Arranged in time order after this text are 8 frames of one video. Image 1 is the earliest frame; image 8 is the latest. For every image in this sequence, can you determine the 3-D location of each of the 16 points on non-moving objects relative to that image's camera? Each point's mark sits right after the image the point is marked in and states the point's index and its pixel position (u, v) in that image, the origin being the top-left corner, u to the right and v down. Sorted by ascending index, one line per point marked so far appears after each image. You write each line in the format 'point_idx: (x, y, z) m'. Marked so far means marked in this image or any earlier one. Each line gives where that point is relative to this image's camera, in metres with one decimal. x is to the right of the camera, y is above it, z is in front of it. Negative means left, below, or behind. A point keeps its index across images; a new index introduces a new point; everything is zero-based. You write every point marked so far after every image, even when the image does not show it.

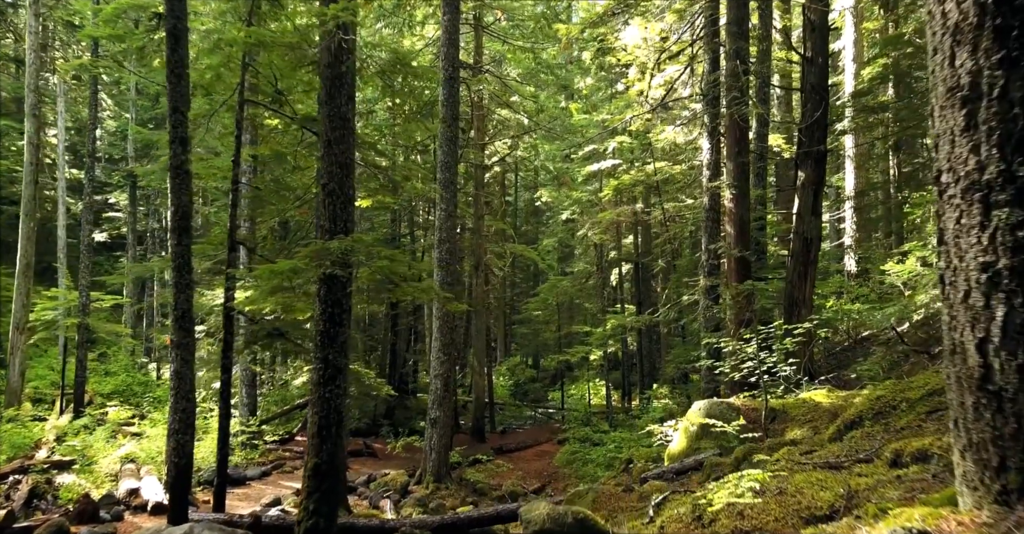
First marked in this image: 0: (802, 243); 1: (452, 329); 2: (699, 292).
0: (+4.7, +0.4, +14.4) m
1: (-1.3, -1.3, +18.9) m
2: (+3.4, -0.5, +16.1) m
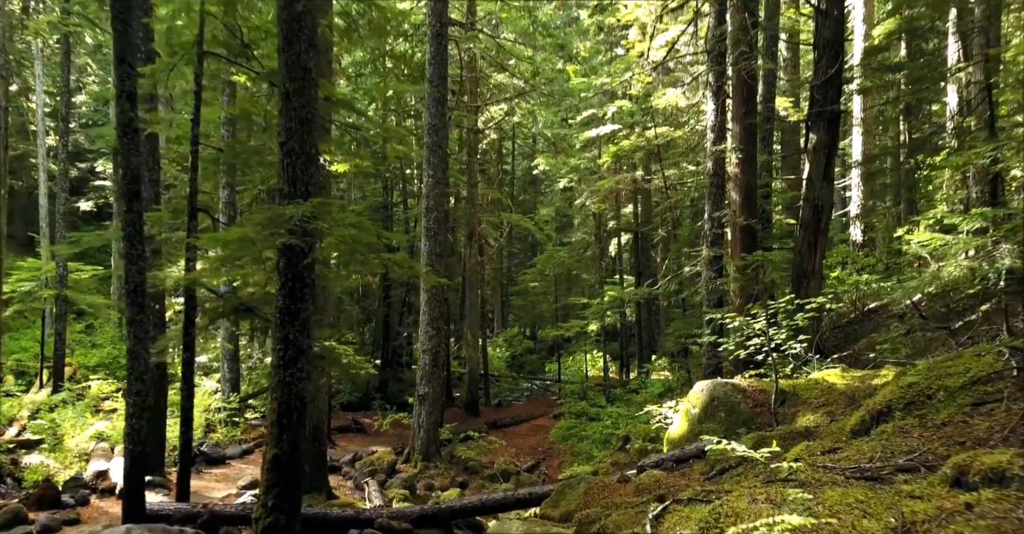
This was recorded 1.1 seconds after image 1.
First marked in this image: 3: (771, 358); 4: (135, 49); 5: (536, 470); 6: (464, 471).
0: (+4.5, +0.9, +13.4) m
1: (-1.5, -0.7, +18.0) m
2: (+3.2, +0.1, +15.2) m
3: (+3.1, -1.1, +11.0) m
4: (-4.1, +2.4, +9.6) m
5: (+0.5, -4.3, +19.0) m
6: (-1.0, -4.1, +18.0) m
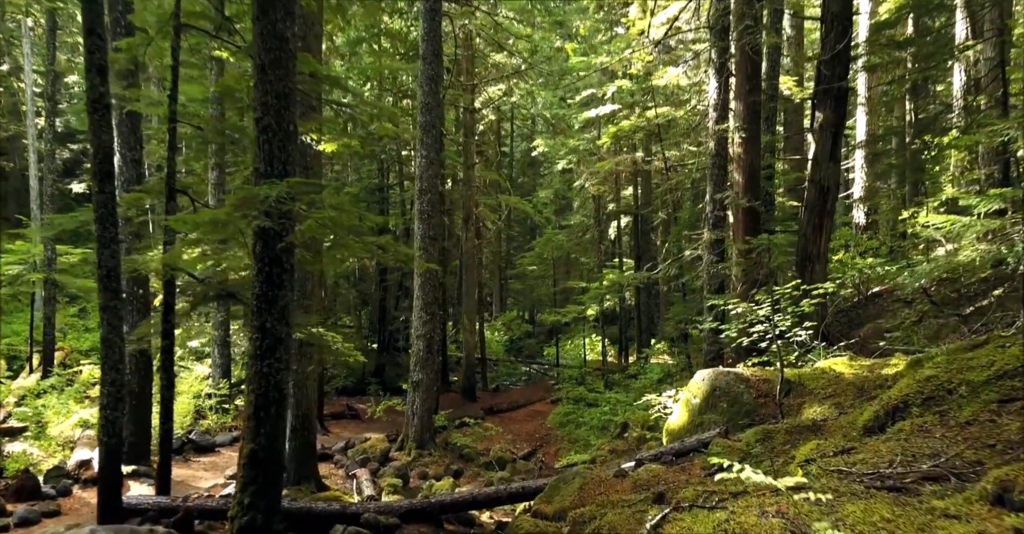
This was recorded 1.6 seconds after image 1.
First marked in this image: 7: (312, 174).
0: (+4.5, +1.1, +12.9) m
1: (-1.5, -0.4, +17.6) m
2: (+3.2, +0.3, +14.7) m
3: (+3.1, -0.9, +10.5) m
4: (-4.2, +2.5, +9.1) m
5: (+0.4, -4.0, +18.6) m
6: (-1.1, -3.8, +17.7) m
7: (-2.9, +1.3, +13.0) m
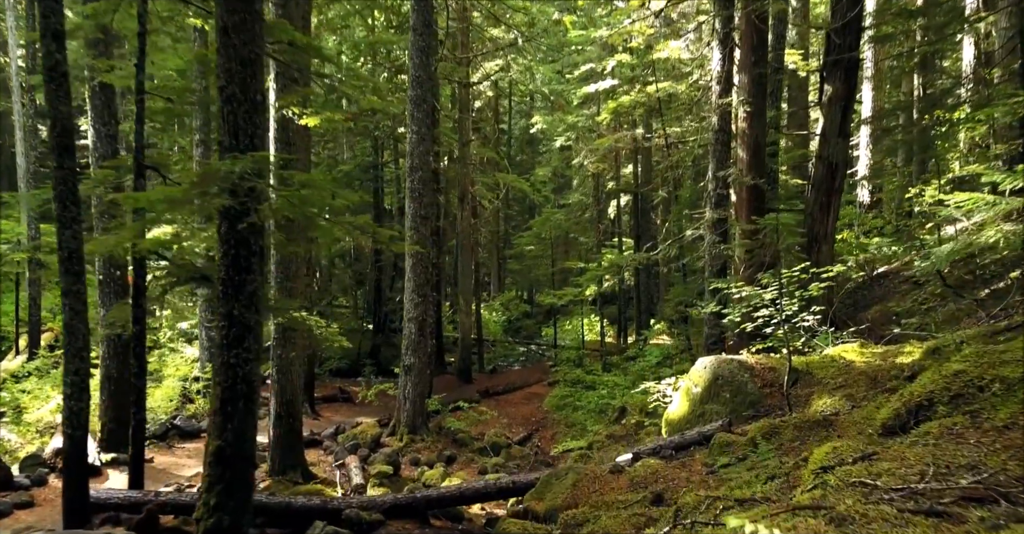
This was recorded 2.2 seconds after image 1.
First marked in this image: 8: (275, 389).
0: (+4.4, +1.4, +12.3) m
1: (-1.6, 0.0, +17.0) m
2: (+3.1, +0.6, +14.1) m
3: (+3.0, -0.7, +10.0) m
4: (-4.3, +2.7, +8.5) m
5: (+0.3, -3.6, +18.1) m
6: (-1.2, -3.4, +17.2) m
7: (-3.0, +1.6, +12.4) m
8: (-3.4, -1.8, +12.8) m
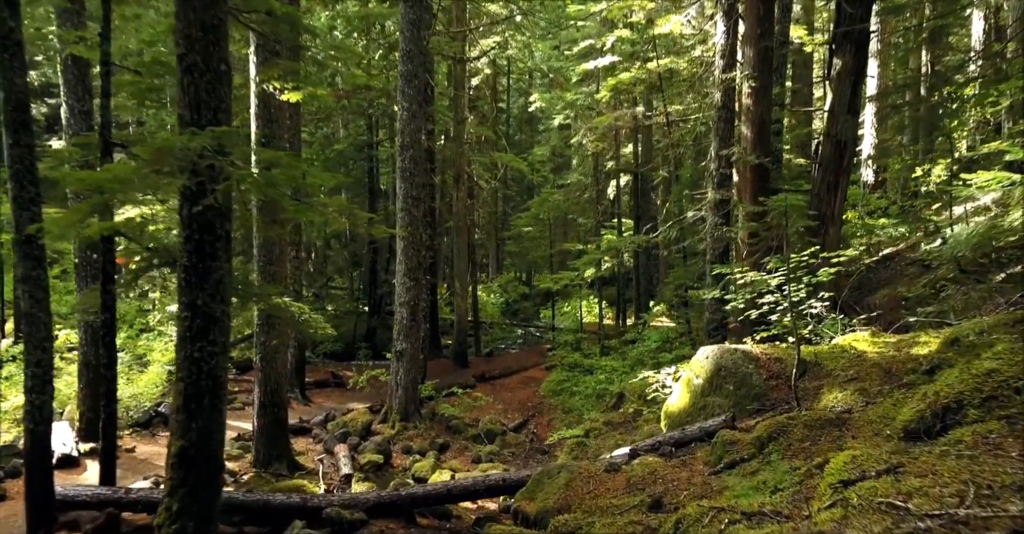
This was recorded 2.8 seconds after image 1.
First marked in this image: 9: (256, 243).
0: (+4.3, +1.6, +11.8) m
1: (-1.7, +0.3, +16.5) m
2: (+3.0, +0.9, +13.6) m
3: (+2.9, -0.6, +9.4) m
4: (-4.3, +2.9, +7.9) m
5: (+0.2, -3.2, +17.6) m
6: (-1.2, -3.1, +16.7) m
7: (-3.1, +1.8, +11.8) m
8: (-3.5, -1.5, +12.3) m
9: (-3.4, +0.3, +12.0) m
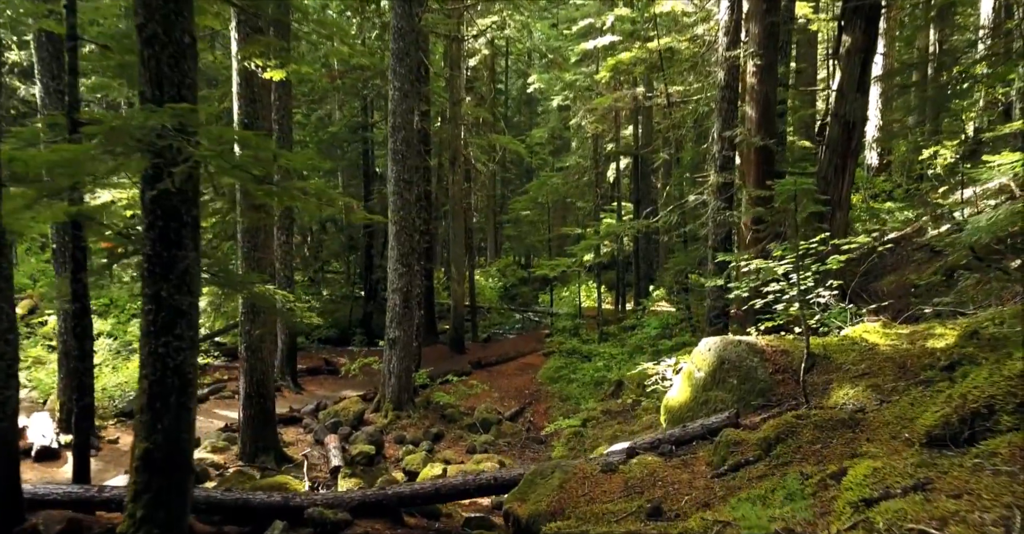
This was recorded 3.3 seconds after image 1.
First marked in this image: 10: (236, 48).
0: (+4.2, +1.8, +11.3) m
1: (-1.8, +0.6, +16.0) m
2: (+2.9, +1.1, +13.1) m
3: (+2.8, -0.4, +9.0) m
4: (-4.4, +3.0, +7.3) m
5: (+0.2, -2.9, +17.2) m
6: (-1.3, -2.8, +16.3) m
7: (-3.2, +2.0, +11.3) m
8: (-3.6, -1.3, +11.9) m
9: (-3.5, +0.5, +11.5) m
10: (-3.3, +2.7, +10.8) m
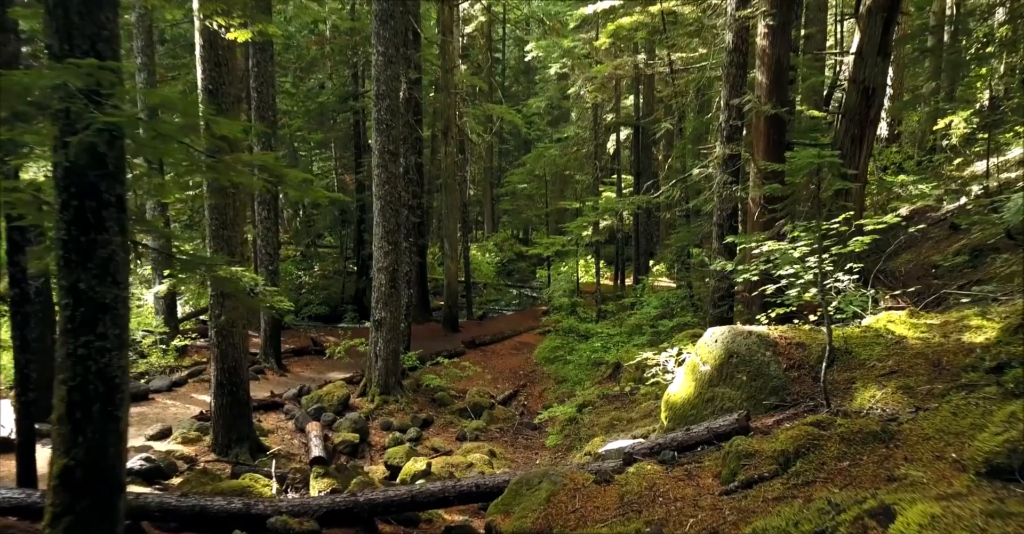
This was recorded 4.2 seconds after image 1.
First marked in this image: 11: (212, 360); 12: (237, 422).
0: (+4.1, +2.0, +10.4) m
1: (-1.9, +1.0, +15.1) m
2: (+2.8, +1.4, +12.2) m
3: (+2.7, -0.3, +8.2) m
4: (-4.5, +3.1, +6.4) m
5: (0.0, -2.5, +16.5) m
6: (-1.4, -2.4, +15.5) m
7: (-3.3, +2.3, +10.4) m
8: (-3.7, -1.1, +11.1) m
9: (-3.6, +0.8, +10.6) m
10: (-3.5, +2.9, +9.9) m
11: (-3.8, -1.2, +11.2) m
12: (-3.5, -2.0, +11.3) m
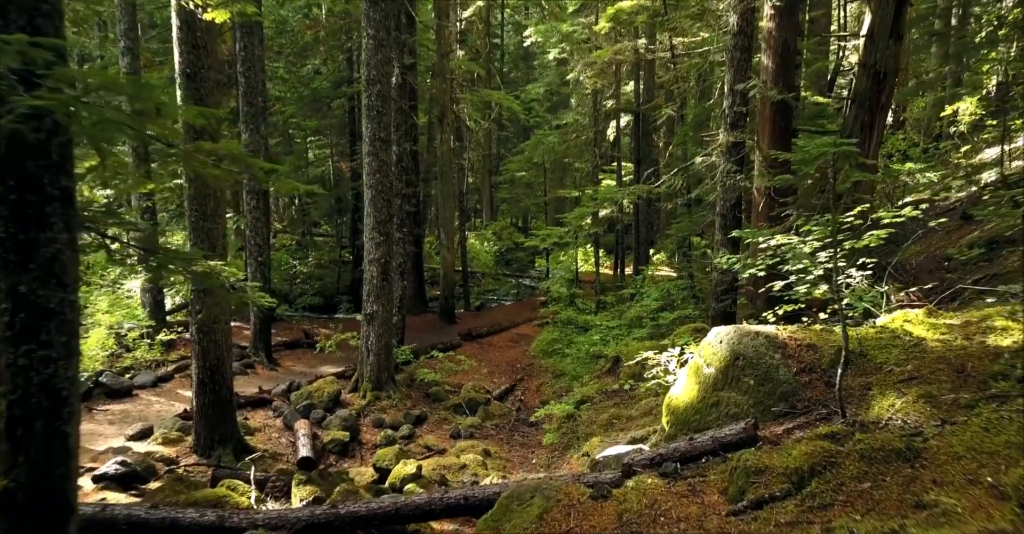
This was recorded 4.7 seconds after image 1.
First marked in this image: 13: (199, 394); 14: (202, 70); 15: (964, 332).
0: (+4.0, +2.1, +9.8) m
1: (-2.0, +1.1, +14.6) m
2: (+2.7, +1.5, +11.7) m
3: (+2.6, -0.2, +7.7) m
4: (-4.6, +3.1, +5.9) m
5: (0.0, -2.3, +16.0) m
6: (-1.5, -2.3, +15.1) m
7: (-3.4, +2.3, +9.9) m
8: (-3.8, -1.0, +10.6) m
9: (-3.7, +0.8, +10.1) m
10: (-3.5, +2.9, +9.3) m
11: (-3.8, -1.1, +10.7) m
12: (-3.6, -1.9, +10.8) m
13: (-3.8, -1.5, +10.7) m
14: (-3.4, +2.2, +9.8) m
15: (+3.4, -0.5, +6.8) m
